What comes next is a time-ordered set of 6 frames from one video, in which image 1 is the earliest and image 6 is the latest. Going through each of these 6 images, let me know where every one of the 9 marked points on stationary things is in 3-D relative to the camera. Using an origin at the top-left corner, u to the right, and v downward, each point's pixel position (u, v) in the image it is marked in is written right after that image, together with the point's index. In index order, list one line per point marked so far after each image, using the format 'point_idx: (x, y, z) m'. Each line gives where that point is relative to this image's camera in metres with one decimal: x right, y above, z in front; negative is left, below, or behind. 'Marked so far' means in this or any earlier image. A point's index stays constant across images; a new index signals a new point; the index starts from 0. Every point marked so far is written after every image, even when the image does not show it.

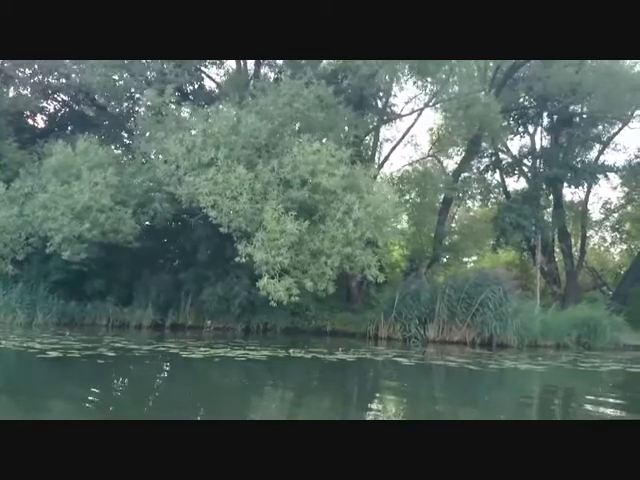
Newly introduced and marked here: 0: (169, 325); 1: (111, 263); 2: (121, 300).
0: (-2.5, -1.4, +9.7) m
1: (-3.3, -0.4, +9.8) m
2: (-3.2, -1.0, +9.7) m
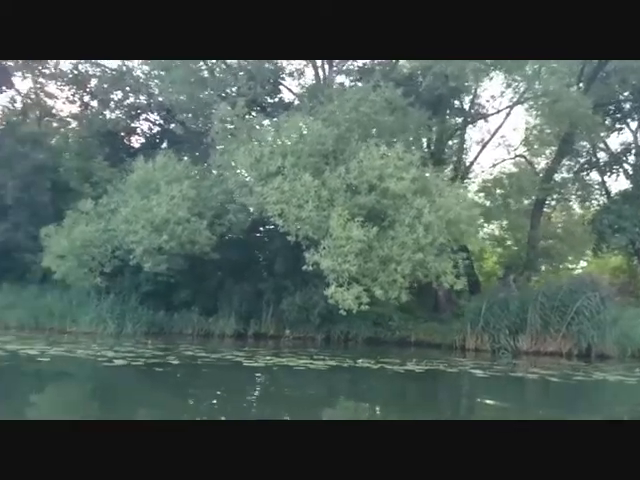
0: (-1.2, -1.5, +9.9) m
1: (-2.0, -0.6, +10.1) m
2: (-1.9, -1.2, +10.0) m
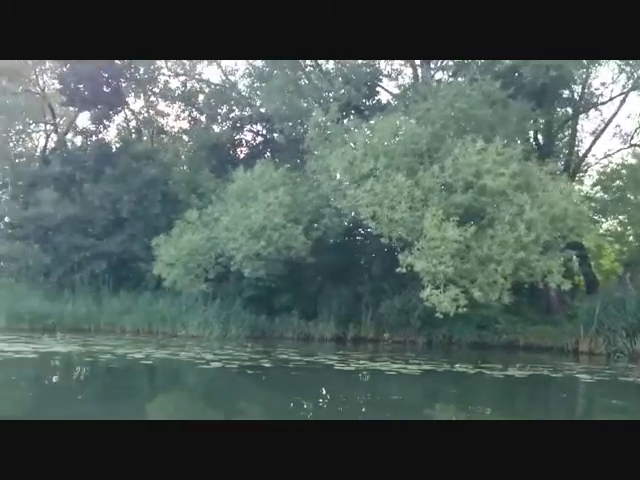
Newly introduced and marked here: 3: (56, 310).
0: (+0.5, -1.6, +9.9) m
1: (-0.3, -0.7, +10.2) m
2: (-0.2, -1.3, +10.1) m
3: (-4.5, -1.3, +10.3) m
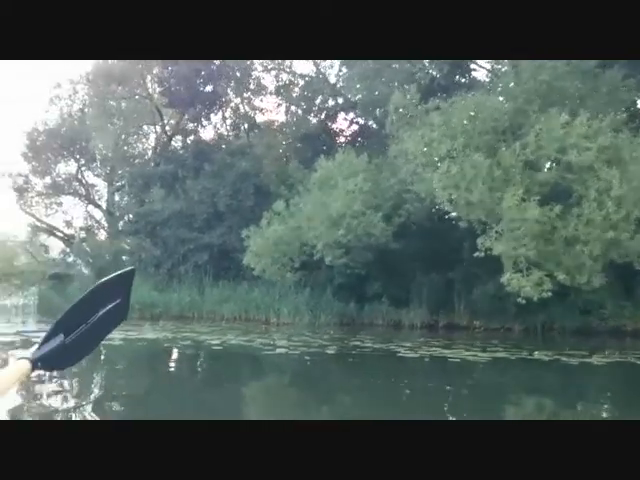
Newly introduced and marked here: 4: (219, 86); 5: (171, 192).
0: (+2.0, -1.4, +9.6) m
1: (+1.2, -0.4, +10.1) m
2: (+1.3, -1.0, +10.0) m
3: (-2.9, -1.1, +11.0) m
4: (-2.0, +3.0, +11.9) m
5: (-2.9, +0.9, +11.6) m
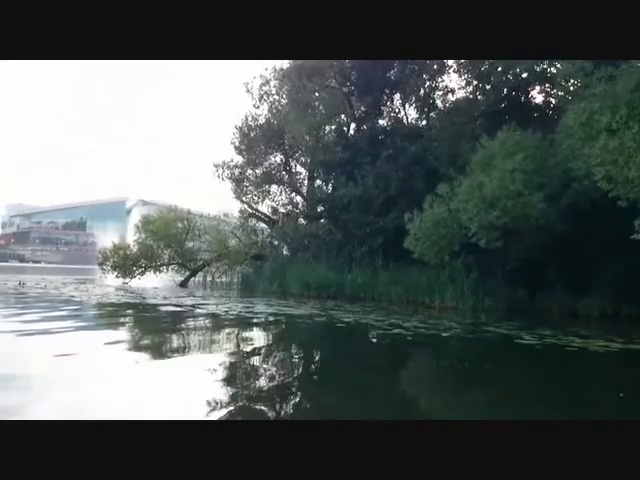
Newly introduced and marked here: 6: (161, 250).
0: (+4.4, -1.1, +8.7) m
1: (+3.9, -0.1, +9.4) m
2: (+3.9, -0.8, +9.3) m
3: (+0.4, -0.8, +11.7) m
4: (+1.5, +3.4, +12.1) m
5: (+0.6, +1.2, +12.2) m
6: (-3.3, -0.2, +12.1) m
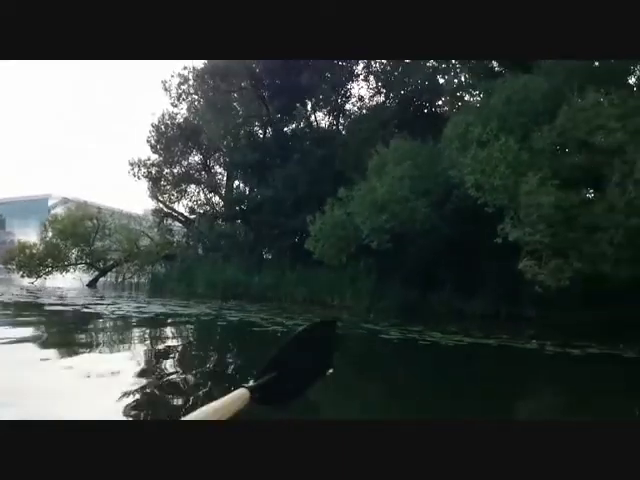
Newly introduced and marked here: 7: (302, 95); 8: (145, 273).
0: (+2.9, -1.2, +9.3) m
1: (+2.3, -0.2, +10.0) m
2: (+2.4, -0.8, +9.9) m
3: (-1.5, -0.8, +11.8) m
4: (-0.4, +3.3, +12.4) m
5: (-1.3, +1.2, +12.4) m
6: (-5.2, -0.2, +11.8) m
7: (-0.4, +3.0, +12.3) m
8: (-3.7, -0.6, +12.0) m
